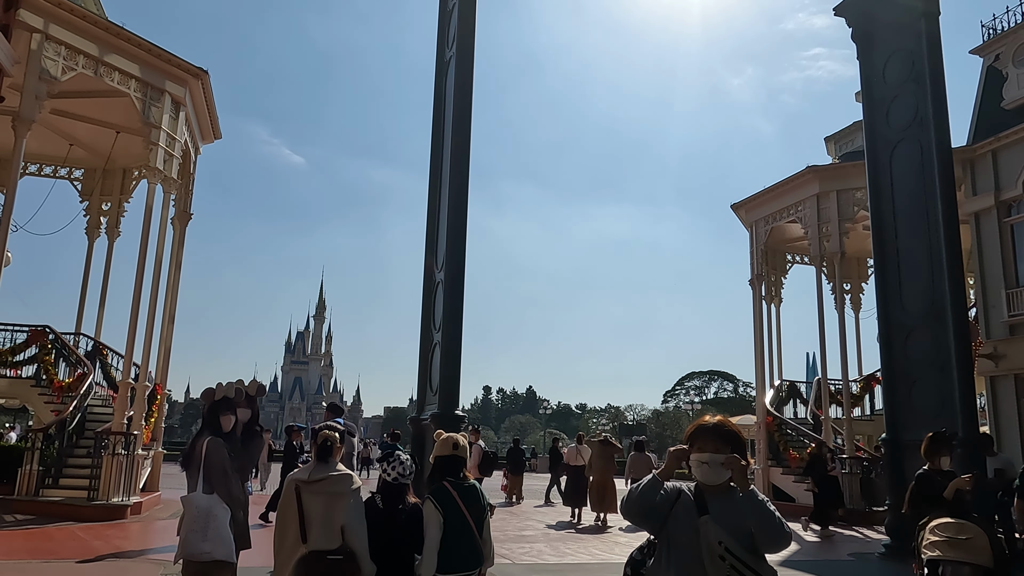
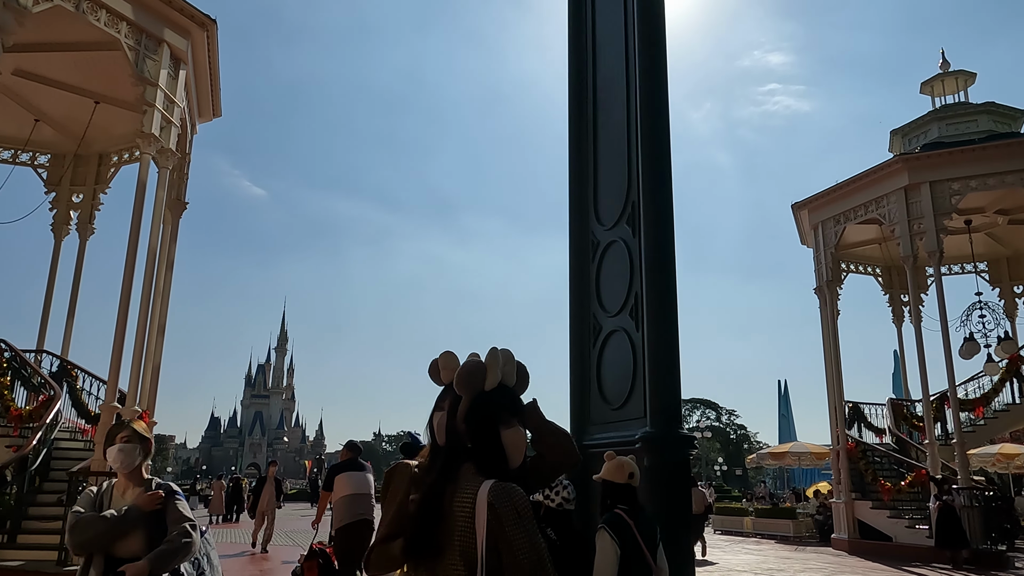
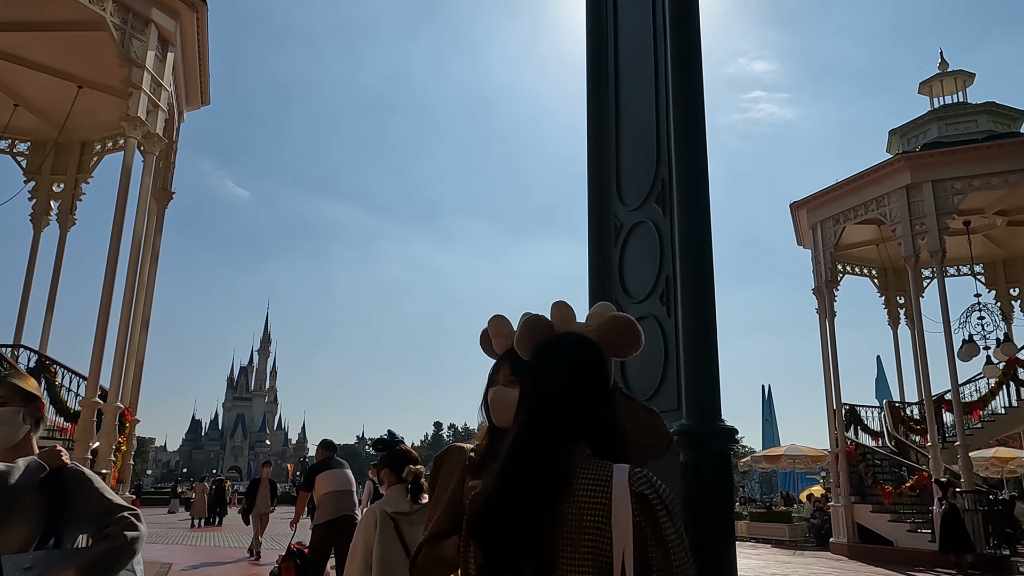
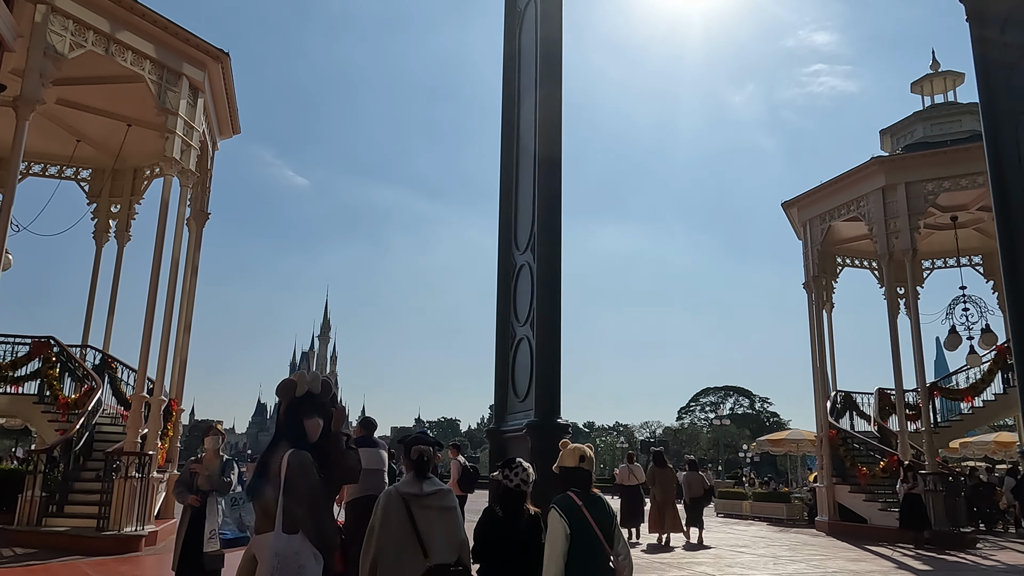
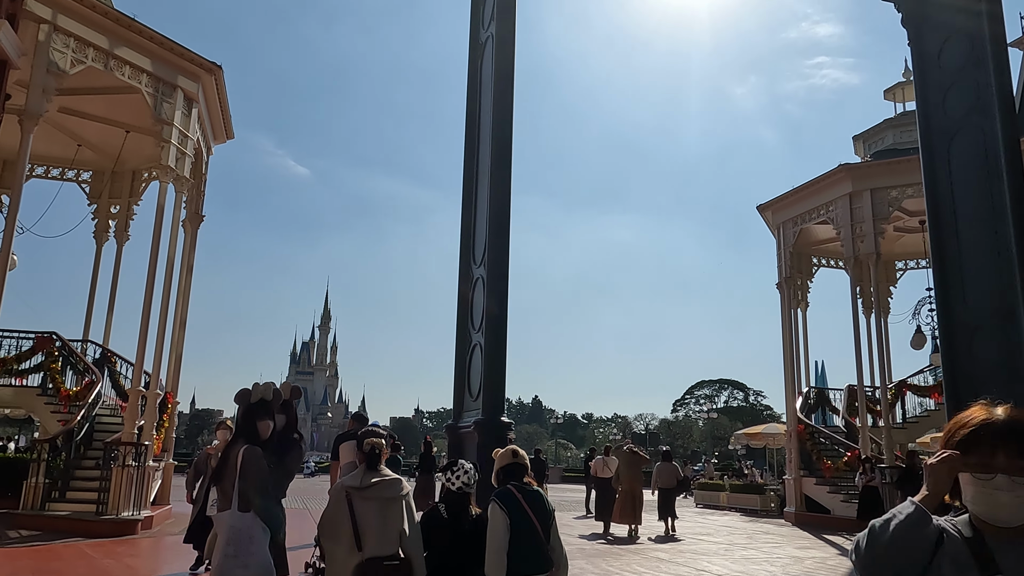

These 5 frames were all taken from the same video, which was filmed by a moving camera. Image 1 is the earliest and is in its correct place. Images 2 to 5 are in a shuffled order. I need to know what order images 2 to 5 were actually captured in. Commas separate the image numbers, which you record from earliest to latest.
5, 4, 2, 3
